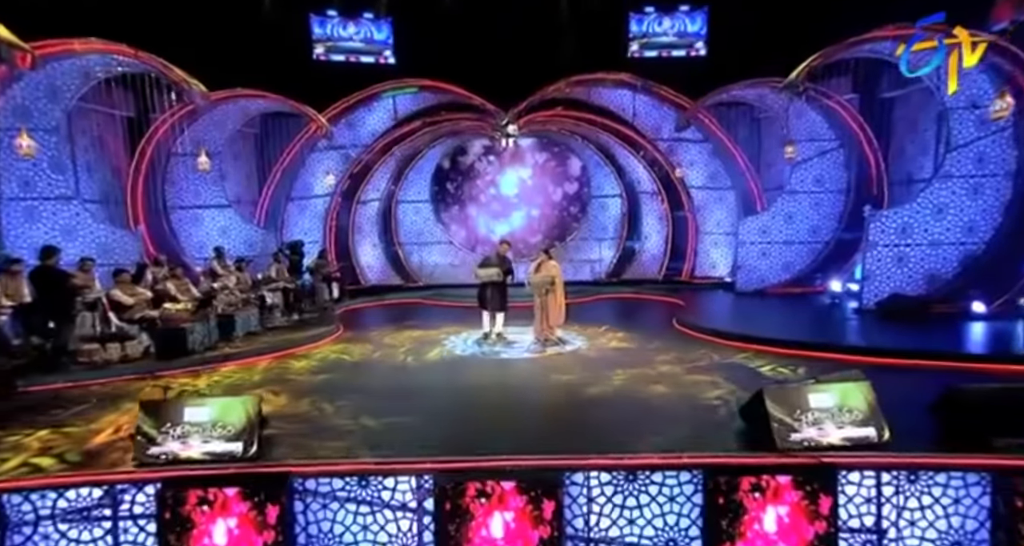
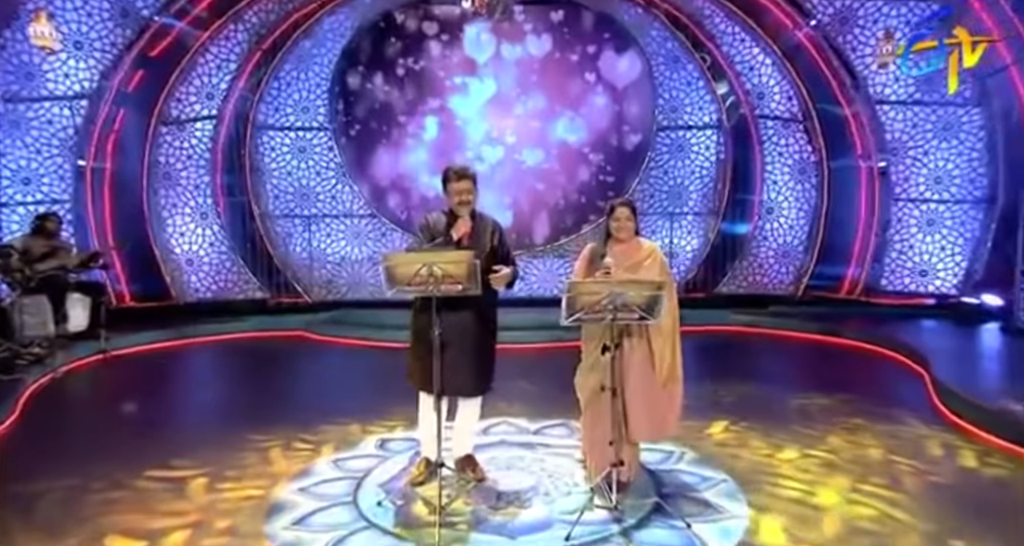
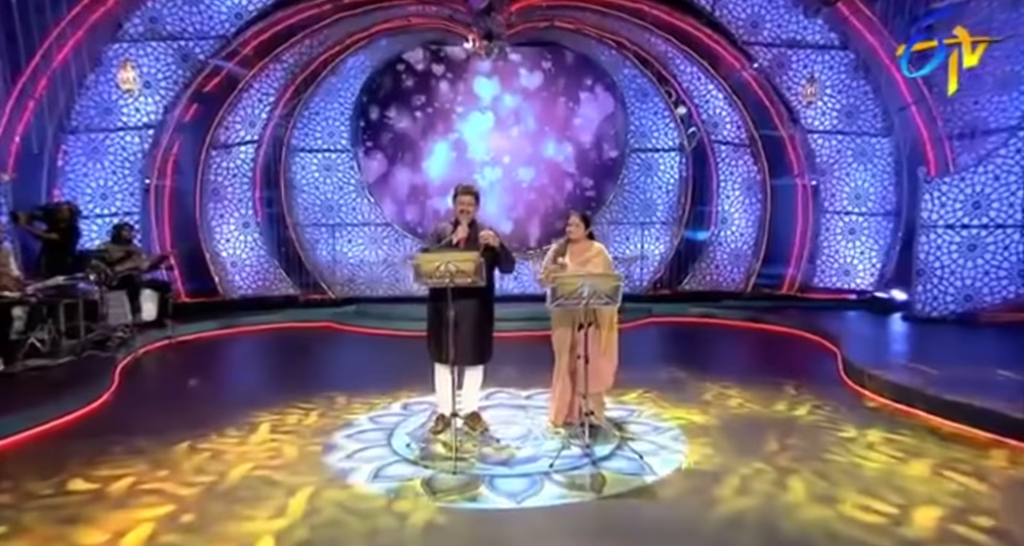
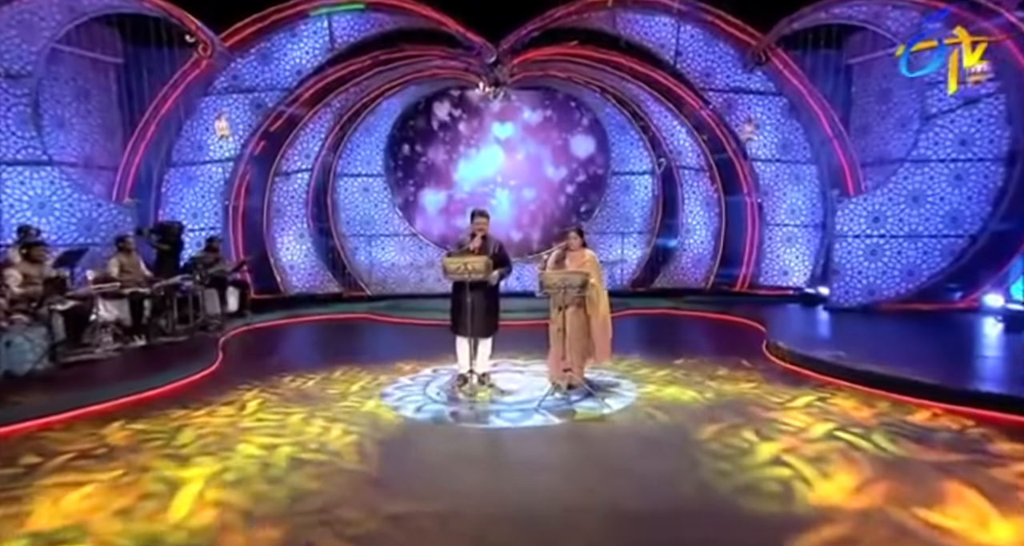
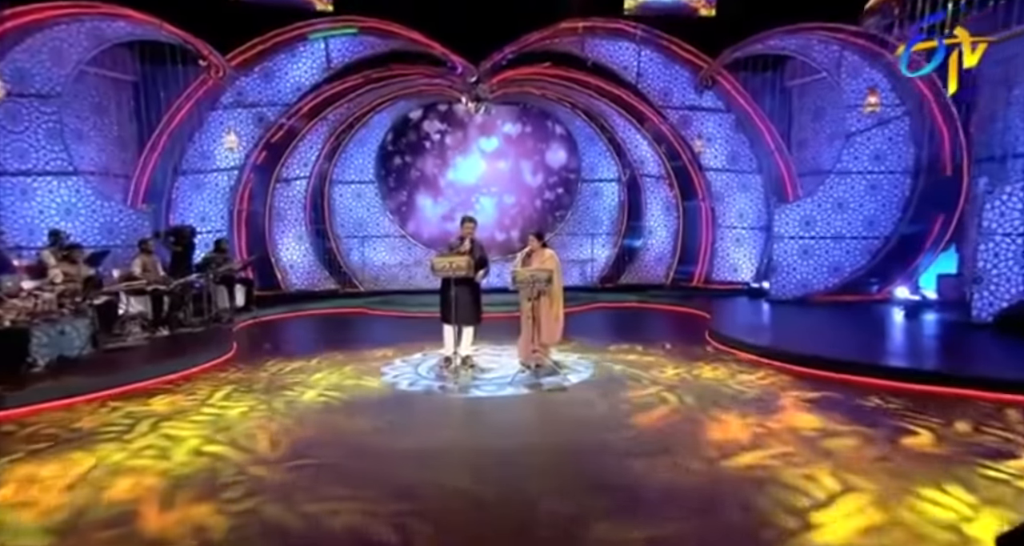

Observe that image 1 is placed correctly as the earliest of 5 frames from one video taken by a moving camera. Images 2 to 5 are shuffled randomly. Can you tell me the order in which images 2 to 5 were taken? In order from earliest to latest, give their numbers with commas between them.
5, 4, 3, 2
